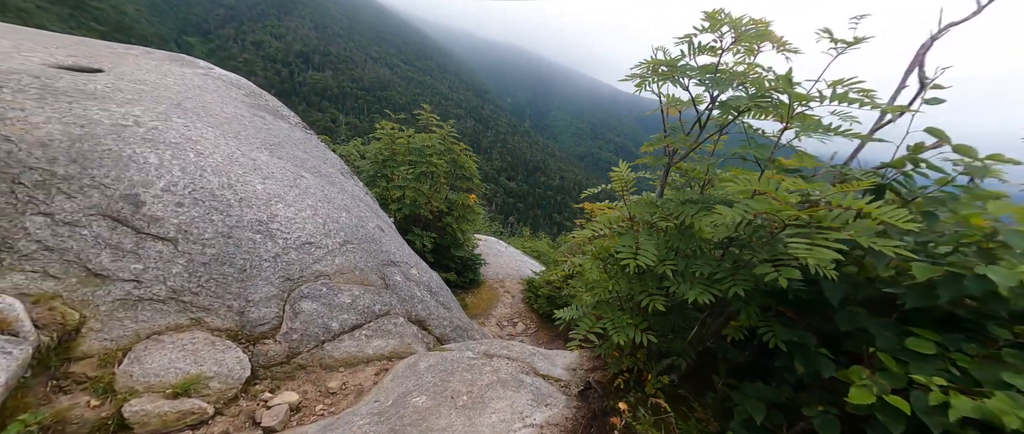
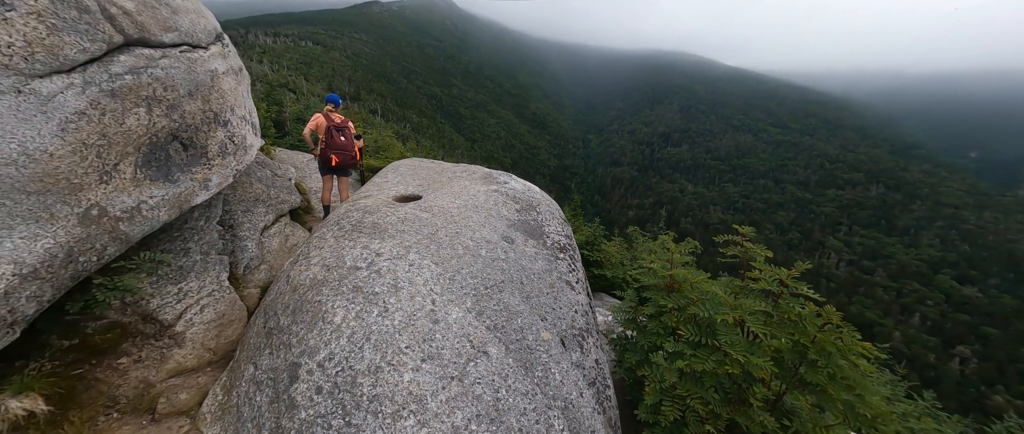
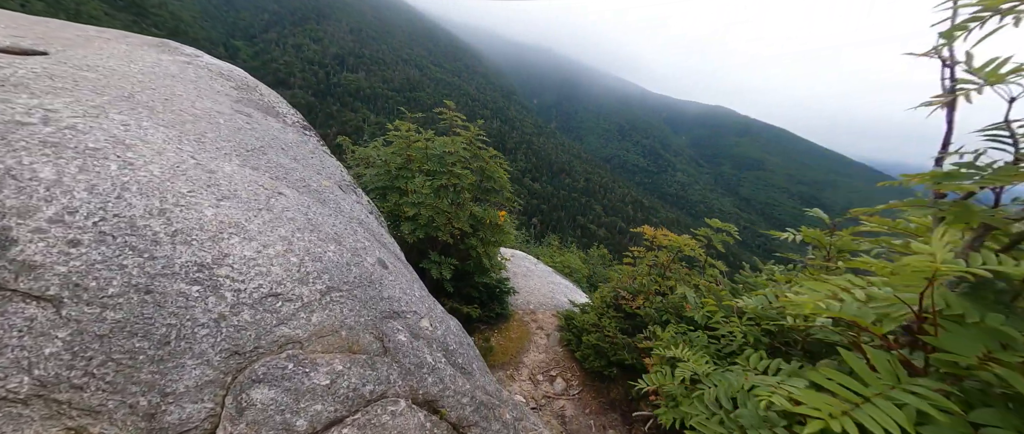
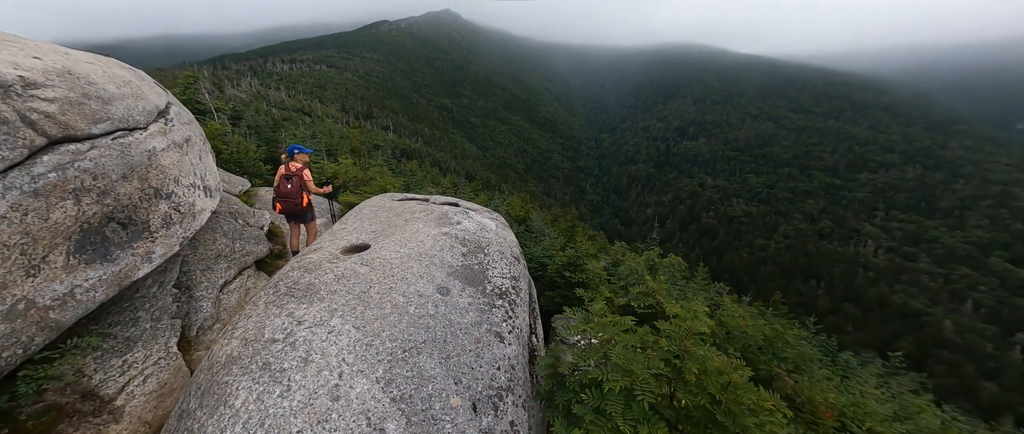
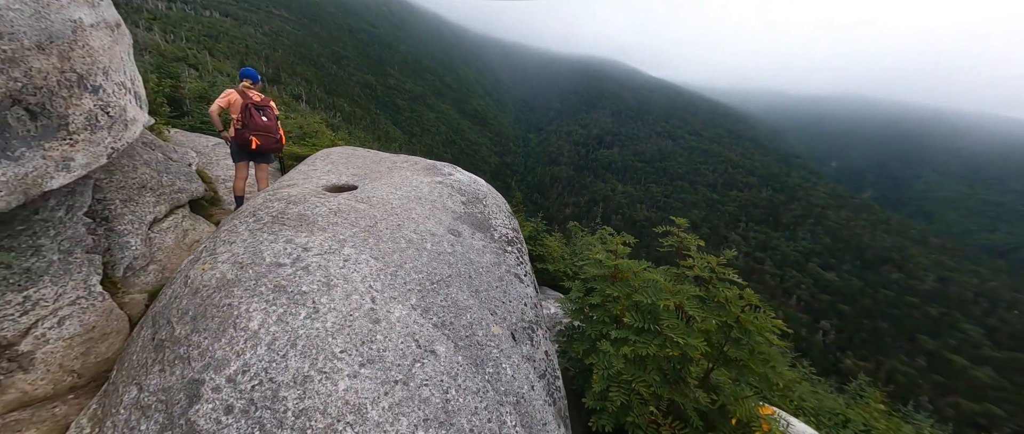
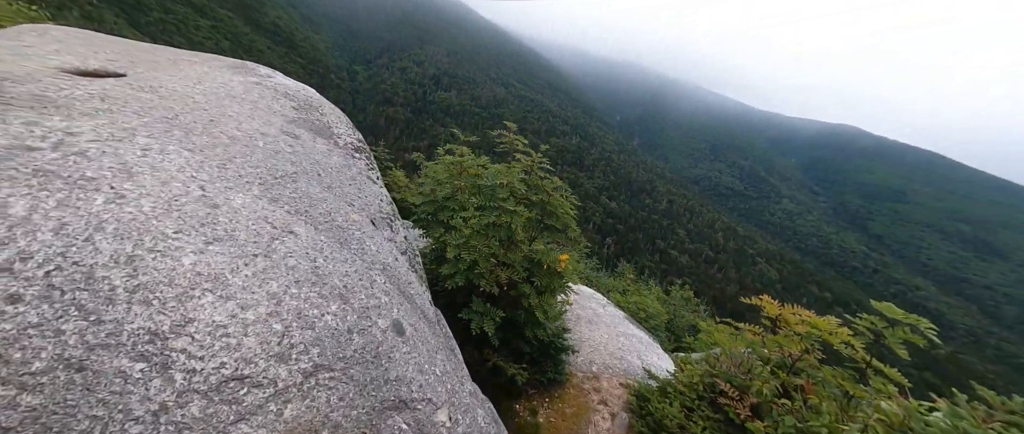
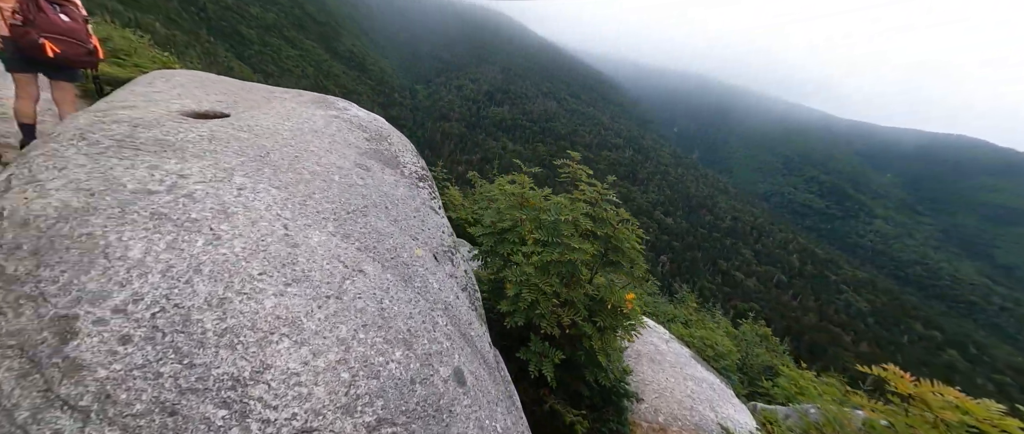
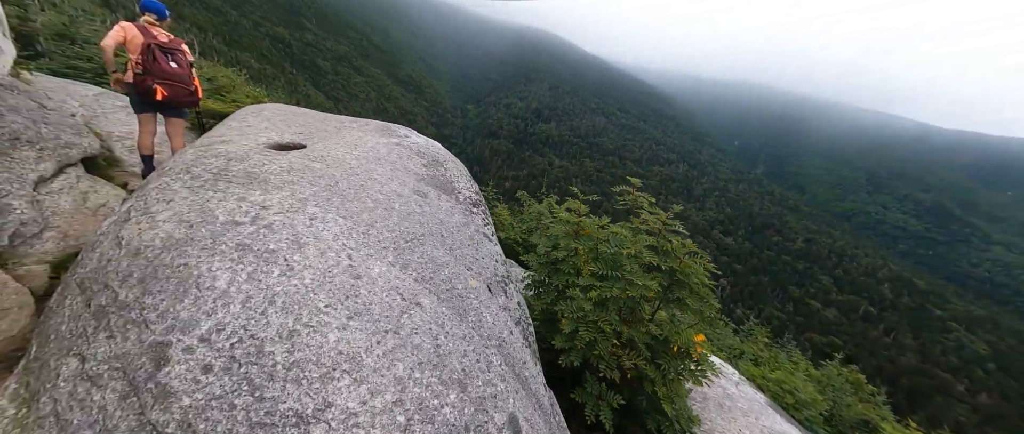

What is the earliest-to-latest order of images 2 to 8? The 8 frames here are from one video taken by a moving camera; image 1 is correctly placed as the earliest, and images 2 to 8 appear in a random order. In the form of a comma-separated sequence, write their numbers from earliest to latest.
3, 6, 7, 8, 5, 2, 4
